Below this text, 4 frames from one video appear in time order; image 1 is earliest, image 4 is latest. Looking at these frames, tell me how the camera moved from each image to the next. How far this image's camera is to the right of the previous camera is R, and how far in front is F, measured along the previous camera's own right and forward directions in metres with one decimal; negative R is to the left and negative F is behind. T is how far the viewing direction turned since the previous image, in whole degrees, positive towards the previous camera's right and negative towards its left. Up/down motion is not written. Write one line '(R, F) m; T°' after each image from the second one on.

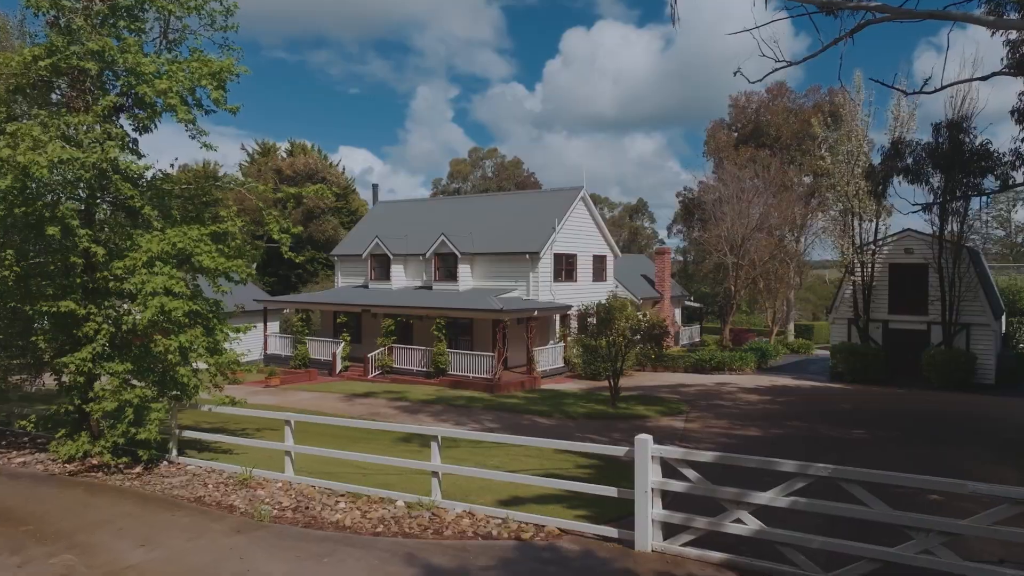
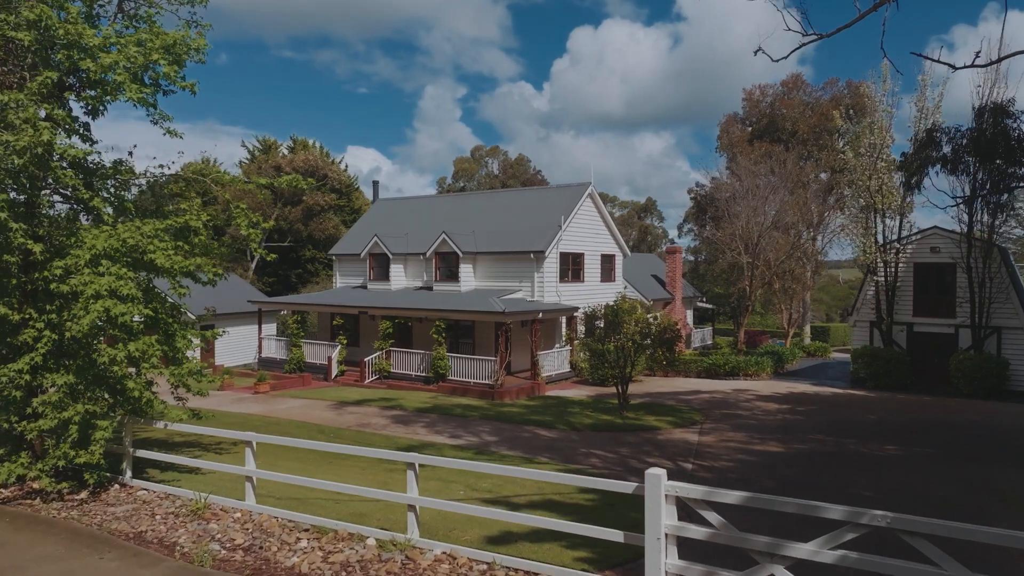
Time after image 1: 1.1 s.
(+0.2, +1.3) m; -1°
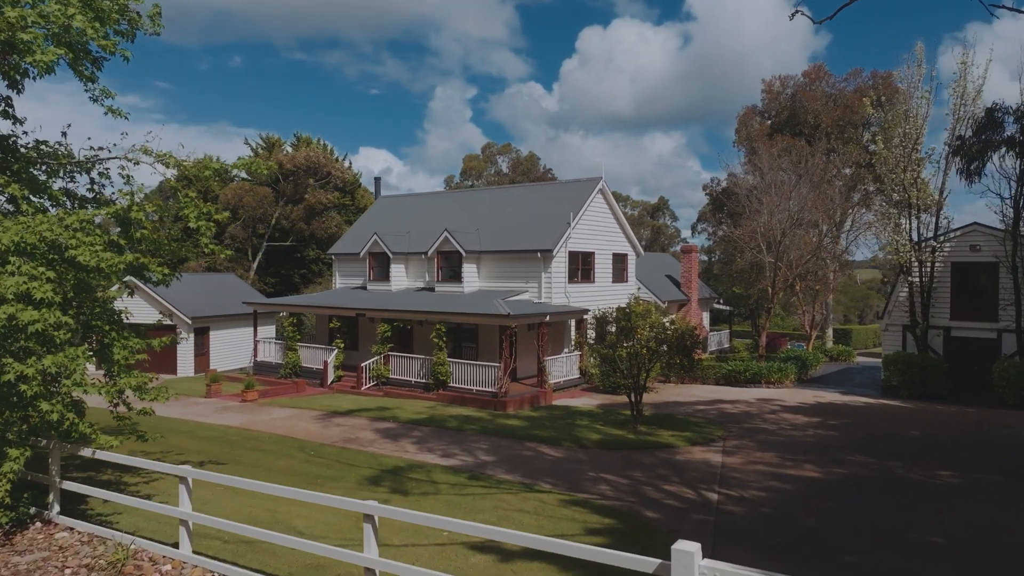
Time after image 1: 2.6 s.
(+0.2, +1.6) m; -1°
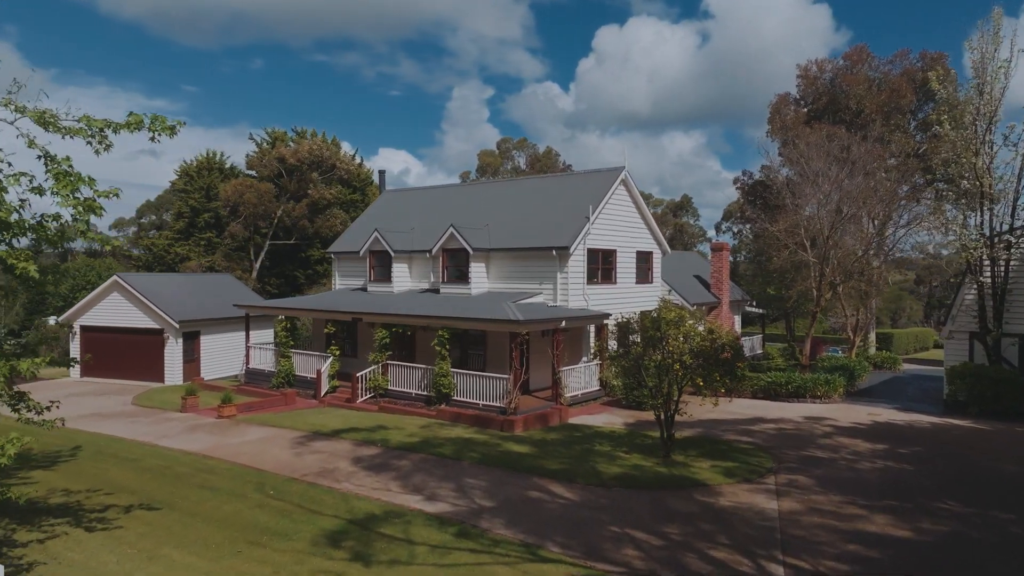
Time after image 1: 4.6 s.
(+0.3, +2.7) m; -2°
